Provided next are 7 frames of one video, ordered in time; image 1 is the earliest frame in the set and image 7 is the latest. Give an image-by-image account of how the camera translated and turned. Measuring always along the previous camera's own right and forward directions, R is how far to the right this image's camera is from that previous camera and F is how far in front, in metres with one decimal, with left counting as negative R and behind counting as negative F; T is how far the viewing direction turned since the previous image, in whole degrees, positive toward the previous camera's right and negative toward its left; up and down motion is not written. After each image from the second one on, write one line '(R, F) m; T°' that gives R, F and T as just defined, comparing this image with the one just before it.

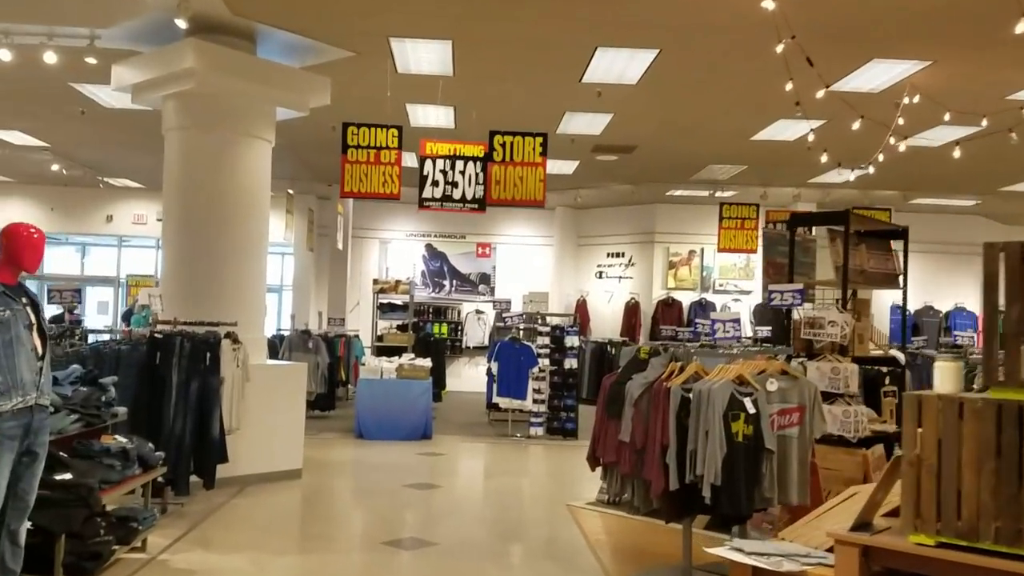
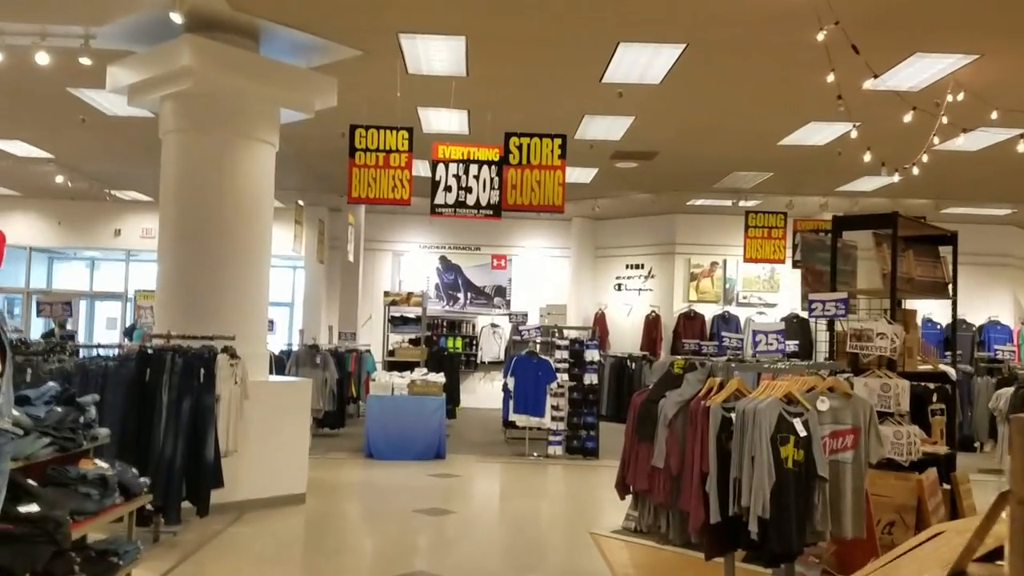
(0.0, +0.5) m; -1°
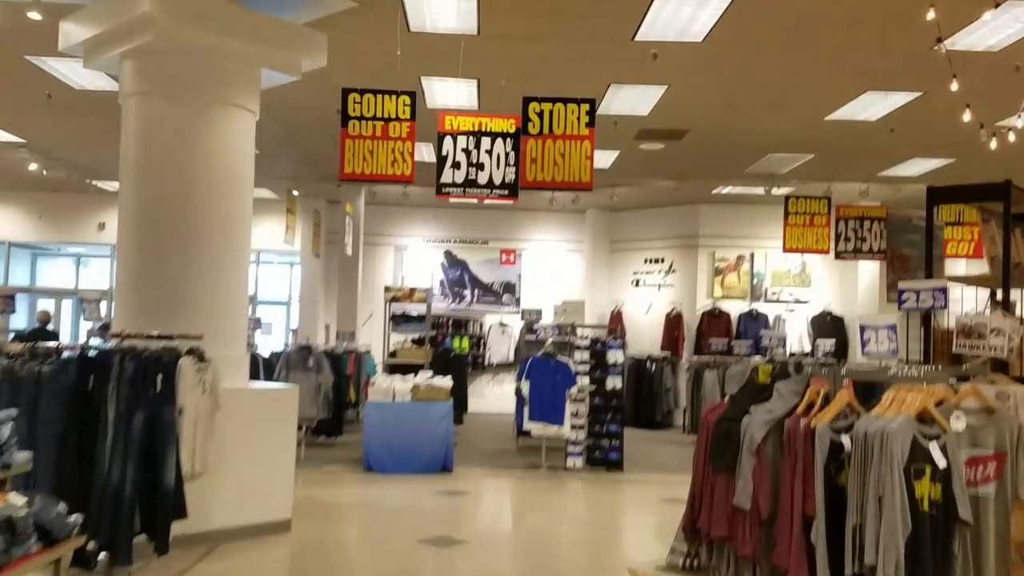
(-0.1, +1.0) m; 0°
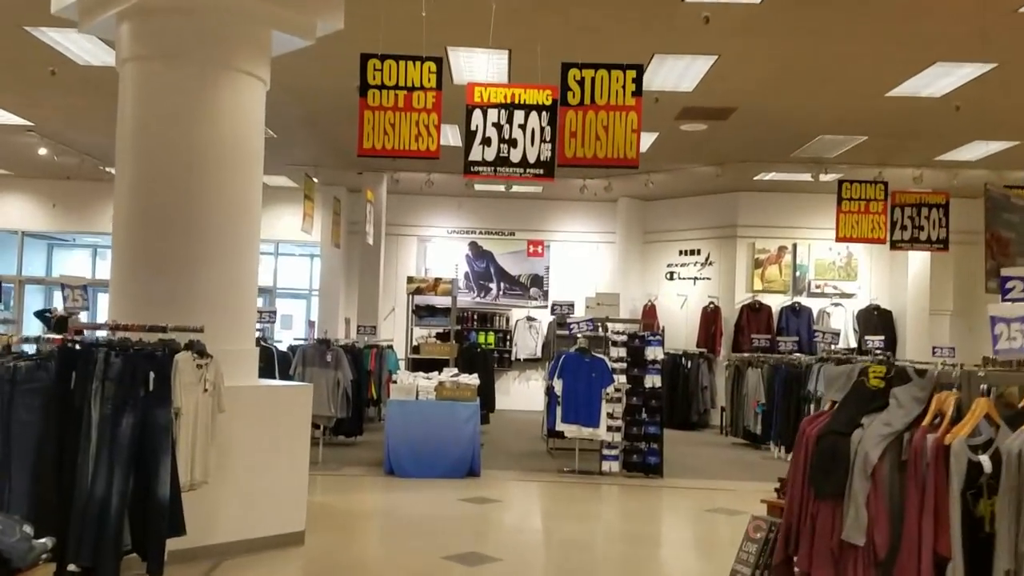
(-0.1, +0.6) m; -2°
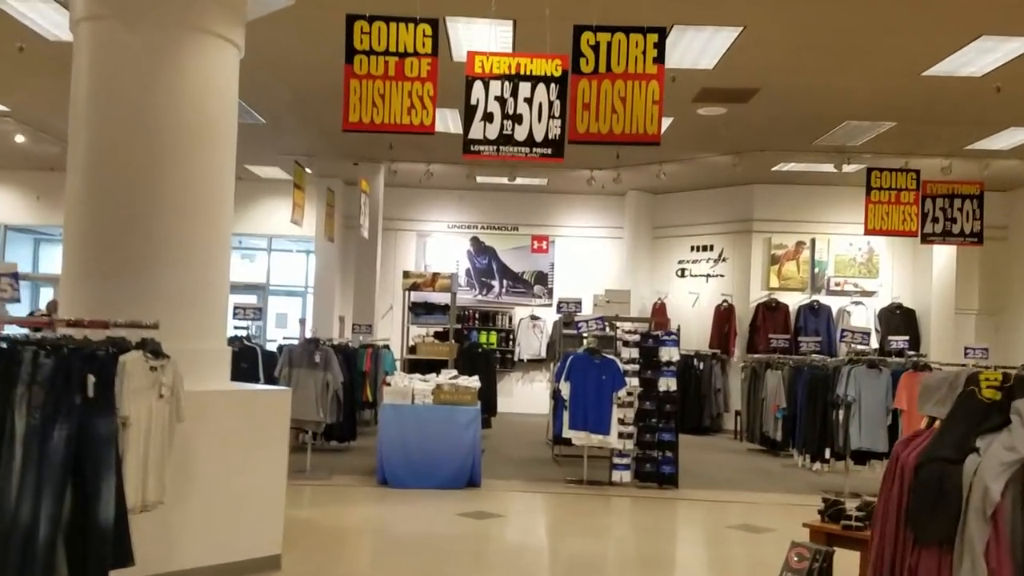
(0.0, +0.6) m; 0°
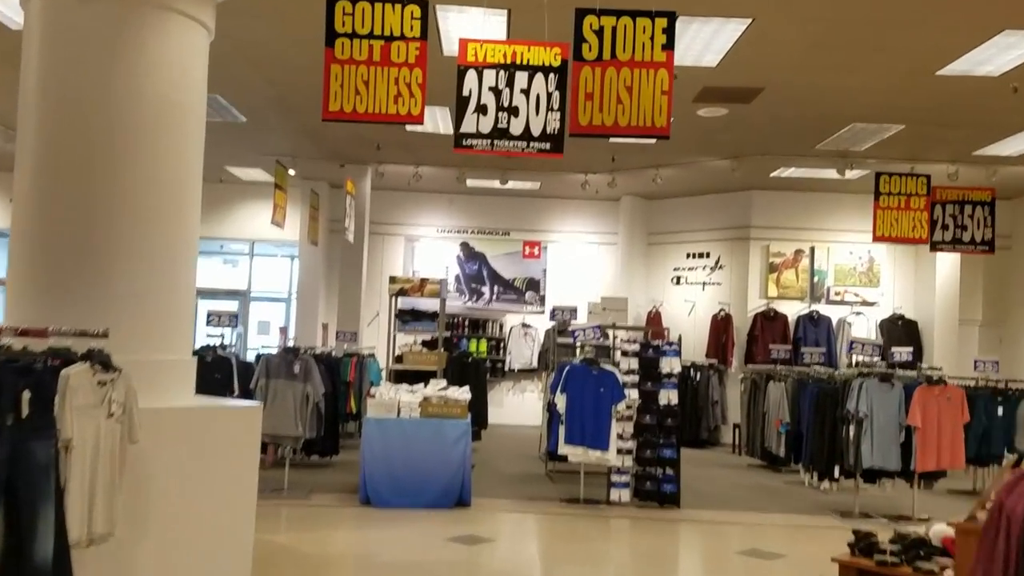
(0.0, +0.4) m; +1°
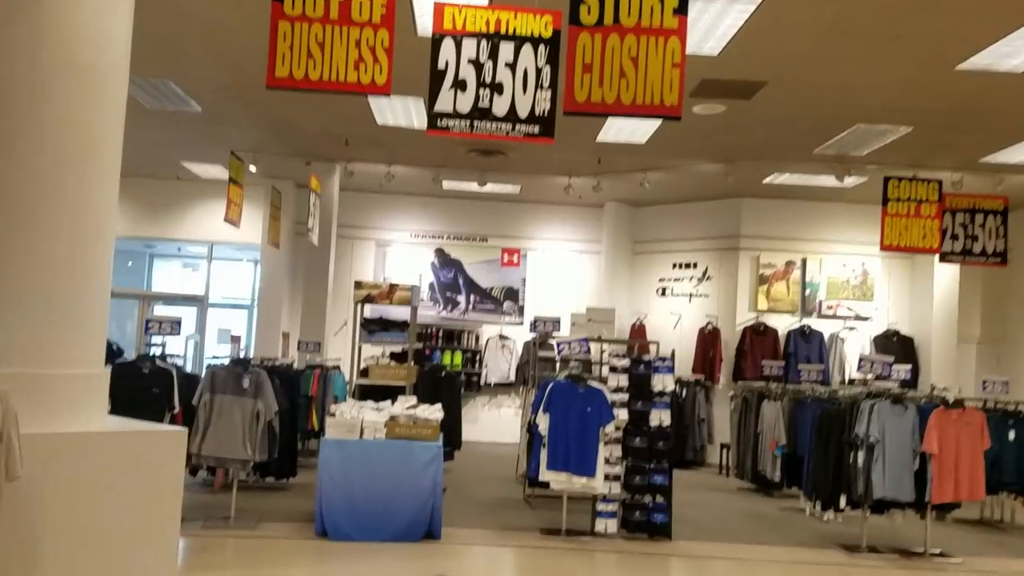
(0.0, +0.7) m; +2°
